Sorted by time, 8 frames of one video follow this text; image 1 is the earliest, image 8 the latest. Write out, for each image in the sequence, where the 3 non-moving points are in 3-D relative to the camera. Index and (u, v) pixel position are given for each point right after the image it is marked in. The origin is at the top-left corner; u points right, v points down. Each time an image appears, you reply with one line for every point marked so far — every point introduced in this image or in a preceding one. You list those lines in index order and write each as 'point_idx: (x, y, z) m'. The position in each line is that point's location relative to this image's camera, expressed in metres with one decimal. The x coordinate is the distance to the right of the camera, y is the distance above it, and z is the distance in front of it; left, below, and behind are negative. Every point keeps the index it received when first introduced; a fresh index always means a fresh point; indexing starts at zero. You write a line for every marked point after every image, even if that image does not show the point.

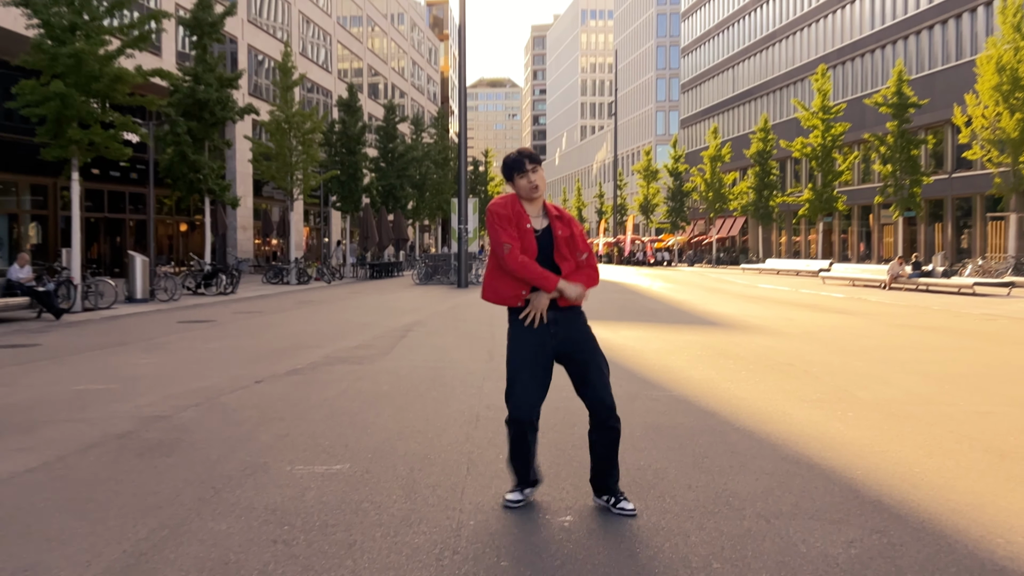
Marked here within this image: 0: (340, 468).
0: (-0.8, -0.8, +4.7) m
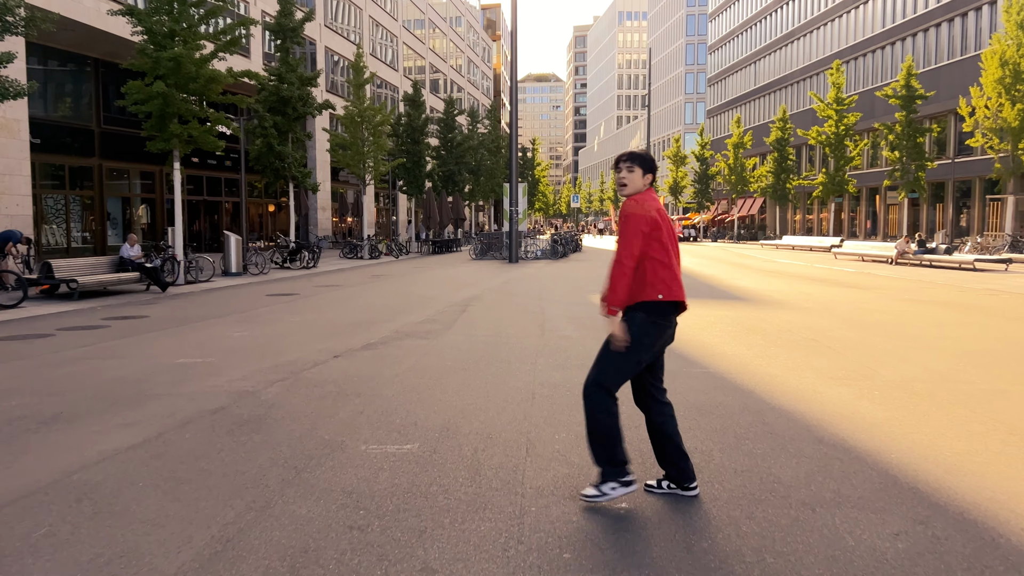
0: (-0.5, -0.8, +4.9) m
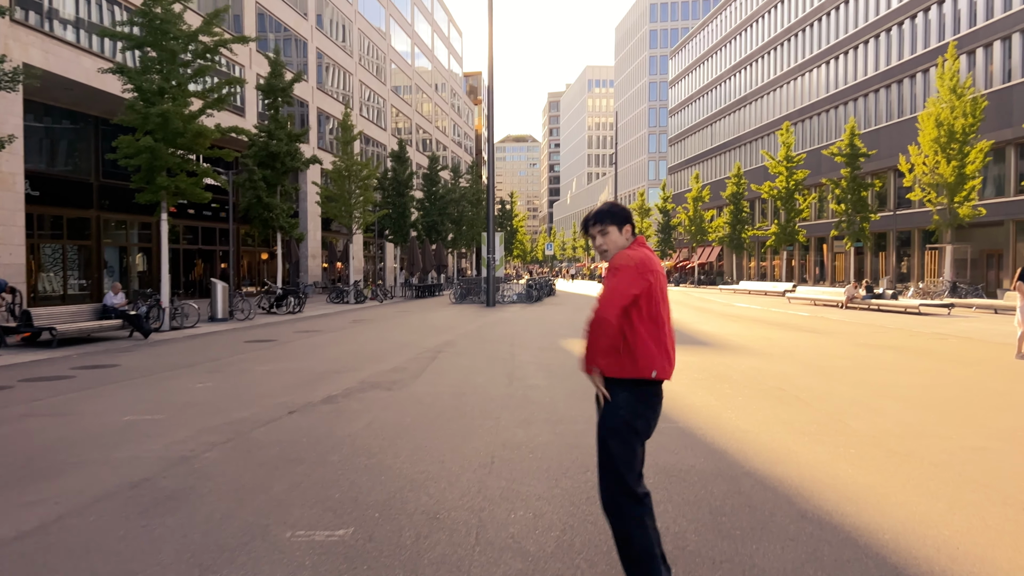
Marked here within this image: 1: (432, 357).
0: (-0.8, -1.1, +4.6) m
1: (-0.9, -0.8, +11.8) m
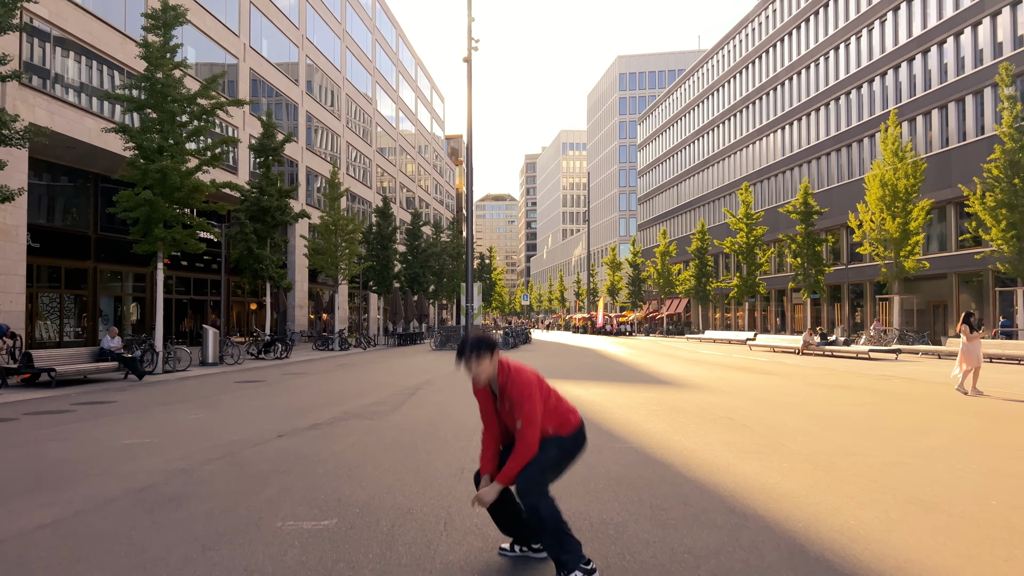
0: (-1.0, -1.3, +6.3) m
1: (-1.3, -1.4, +13.4) m
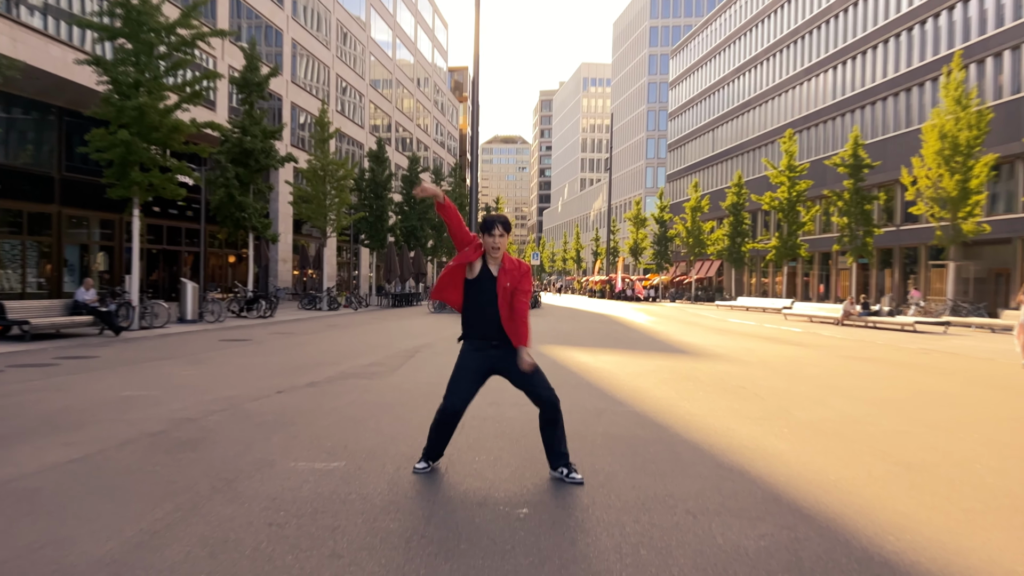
0: (-1.0, -1.0, +5.5) m
1: (-1.3, -0.9, +12.7) m
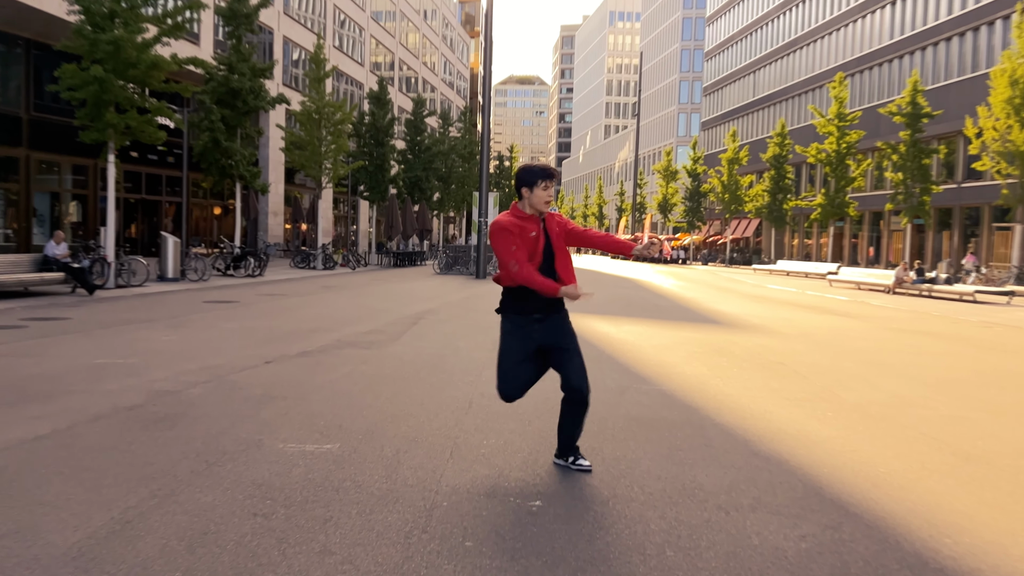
0: (-0.9, -0.8, +4.9) m
1: (-1.2, -0.4, +12.0) m
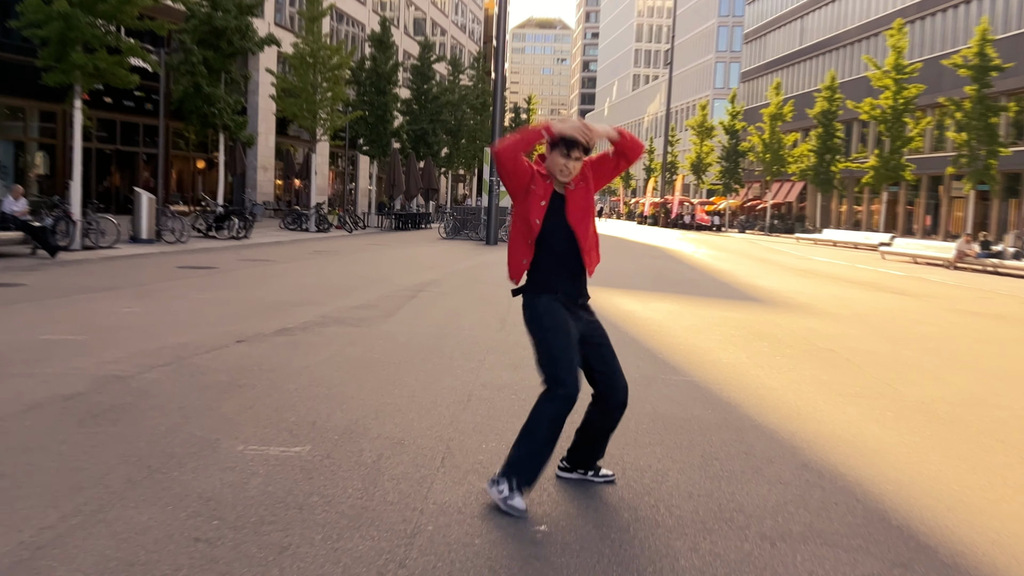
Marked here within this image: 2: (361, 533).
0: (-0.9, -0.7, +4.2) m
1: (-1.1, -0.1, +11.3) m
2: (-0.5, -0.8, +3.2) m
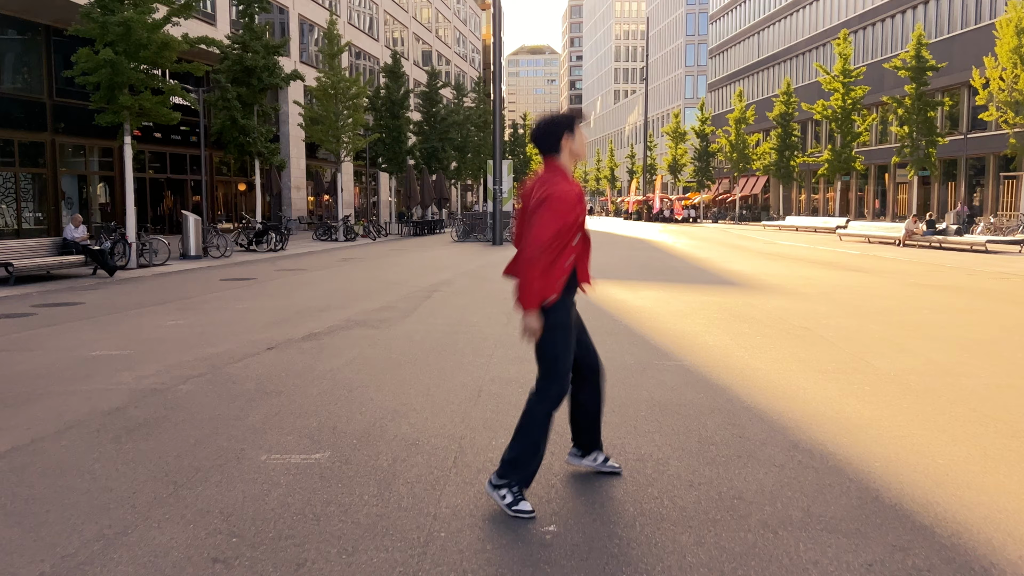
0: (-0.8, -0.7, +4.3) m
1: (-0.9, -0.1, +11.4) m
2: (-0.4, -0.8, +3.3) m
